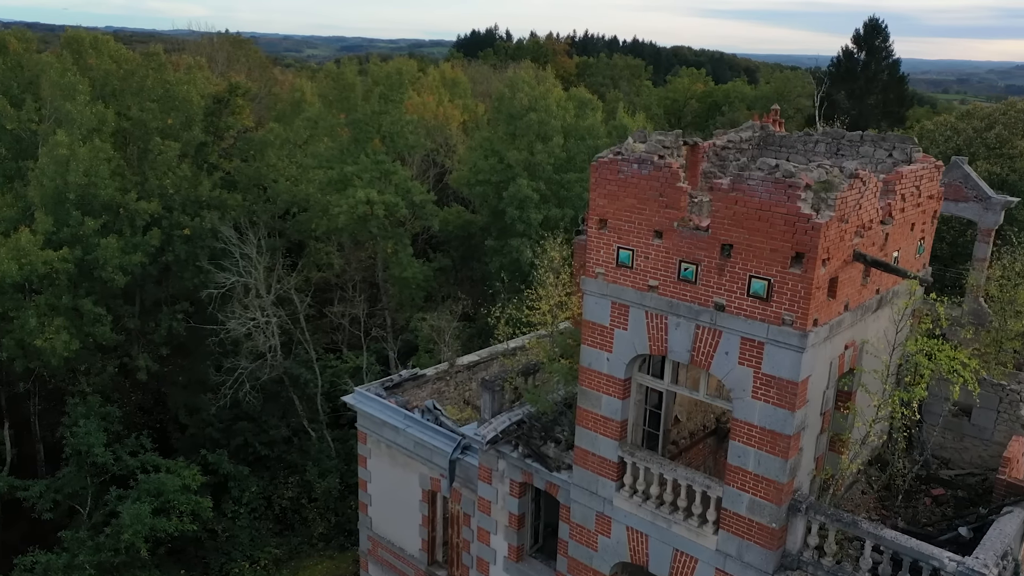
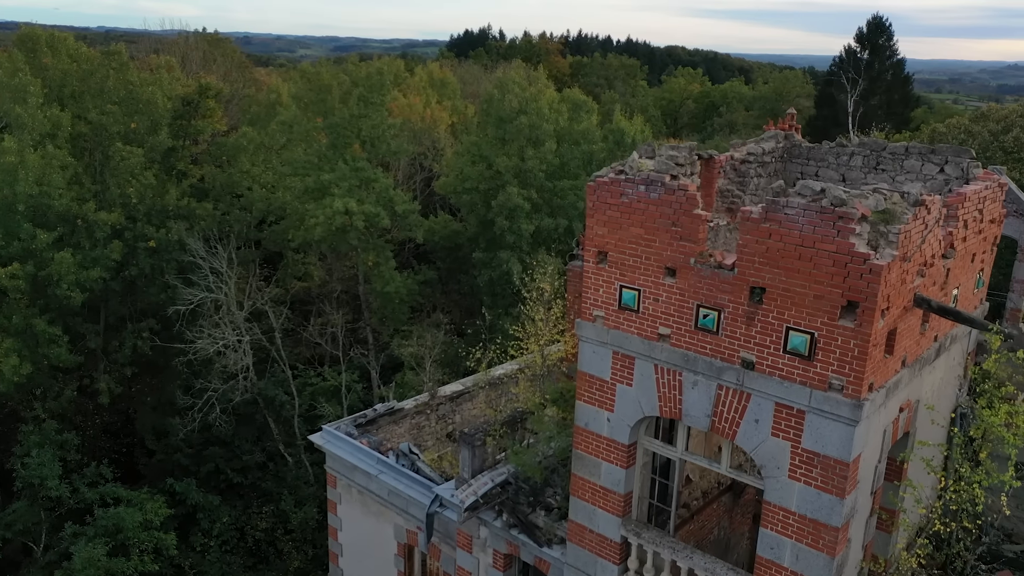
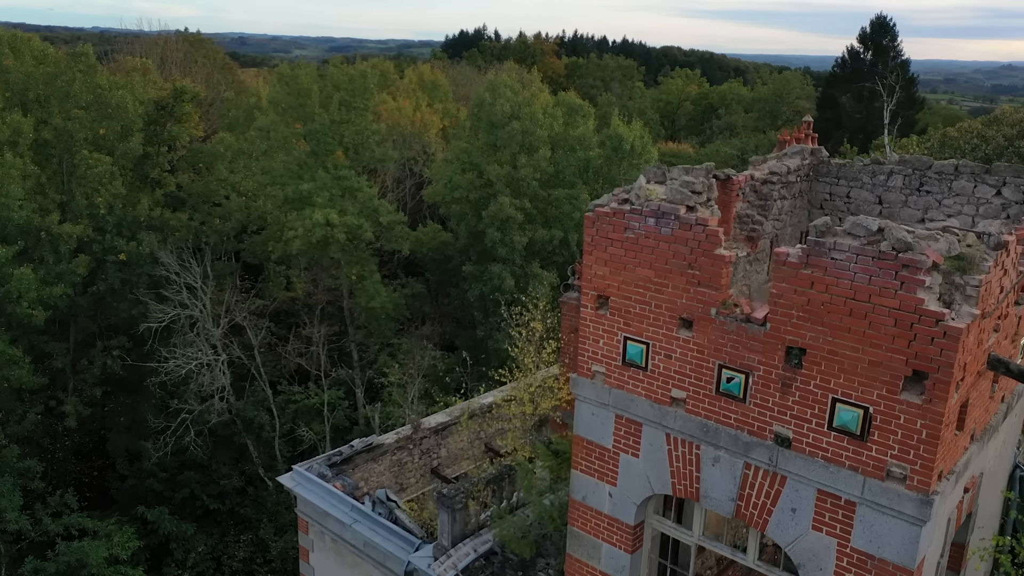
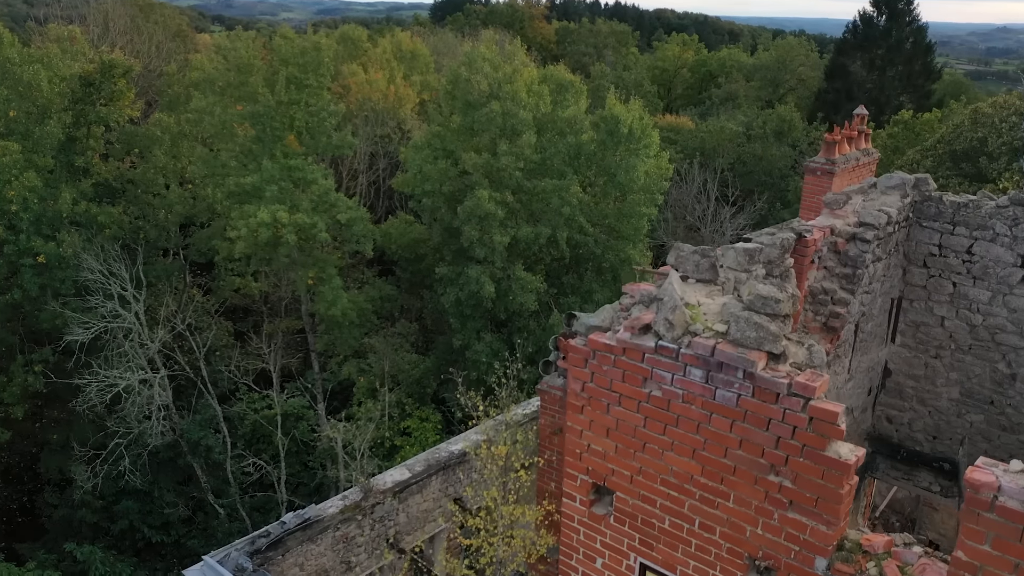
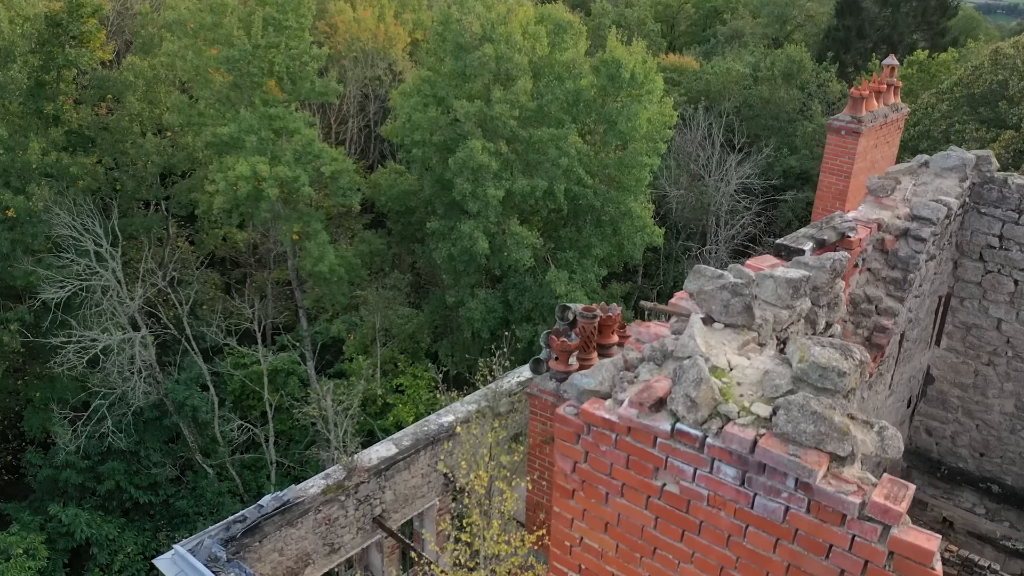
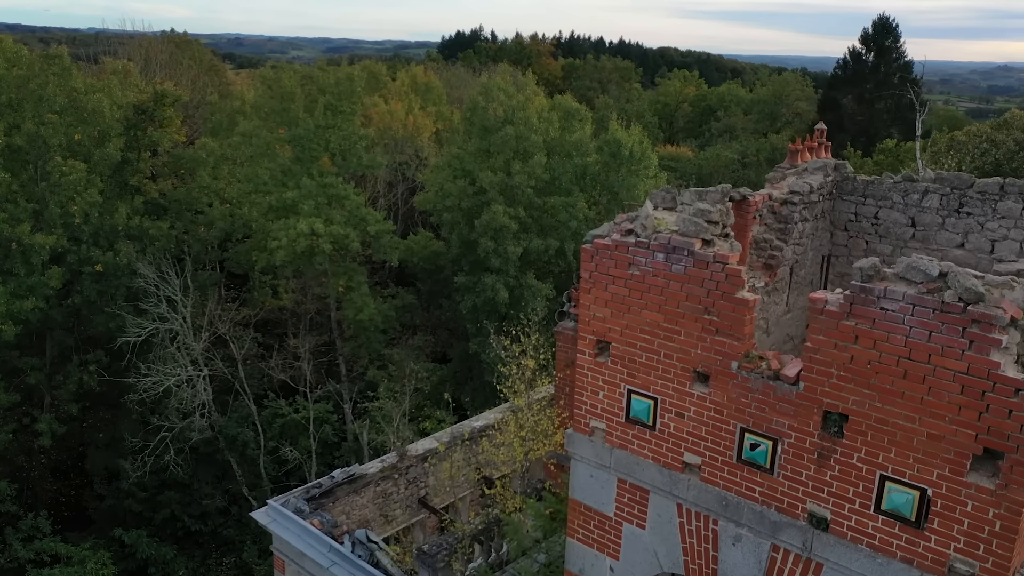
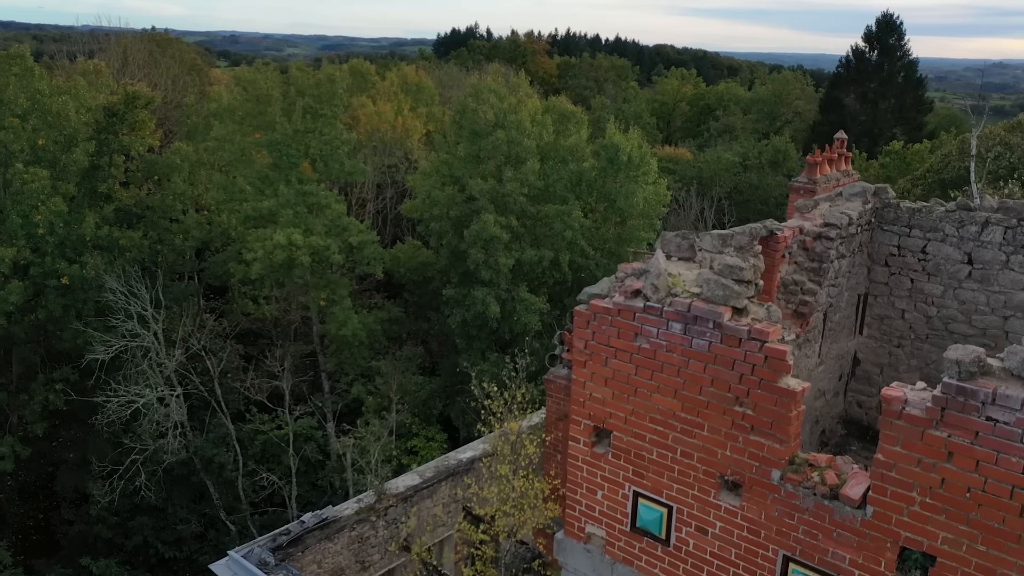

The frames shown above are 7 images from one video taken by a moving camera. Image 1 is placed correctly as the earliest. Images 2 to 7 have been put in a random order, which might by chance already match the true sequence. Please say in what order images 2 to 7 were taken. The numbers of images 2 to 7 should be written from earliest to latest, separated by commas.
2, 3, 6, 7, 4, 5
